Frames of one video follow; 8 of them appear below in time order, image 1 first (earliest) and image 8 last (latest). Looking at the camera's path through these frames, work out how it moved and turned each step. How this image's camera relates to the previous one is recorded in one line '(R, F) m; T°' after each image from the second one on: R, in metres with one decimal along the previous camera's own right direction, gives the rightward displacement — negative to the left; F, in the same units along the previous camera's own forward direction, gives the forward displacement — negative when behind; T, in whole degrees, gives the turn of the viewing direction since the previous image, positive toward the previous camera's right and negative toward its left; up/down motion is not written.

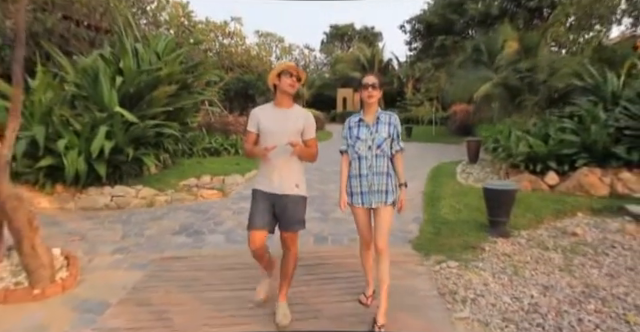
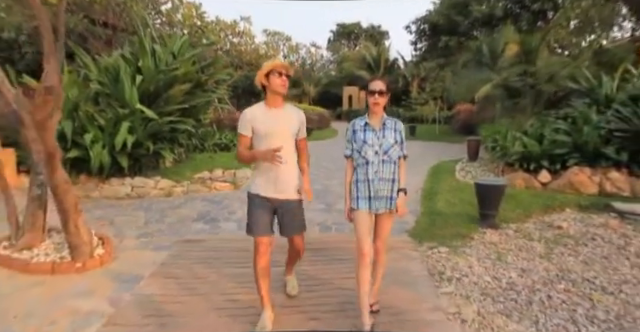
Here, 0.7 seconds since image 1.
(0.0, -0.4) m; -1°
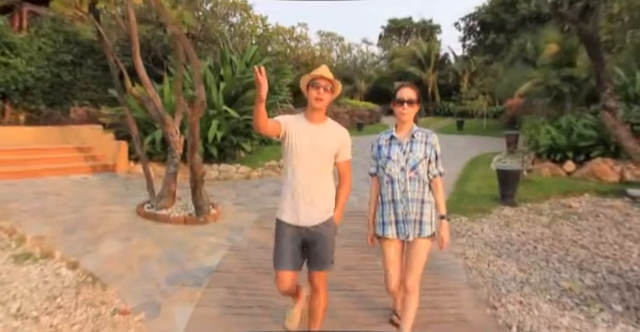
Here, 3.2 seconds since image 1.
(0.0, -1.4) m; -7°
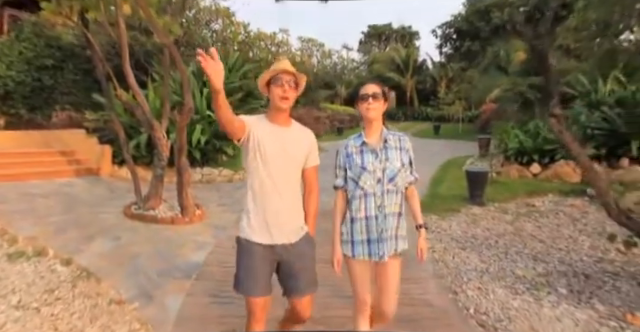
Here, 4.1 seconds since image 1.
(0.0, -0.3) m; +3°
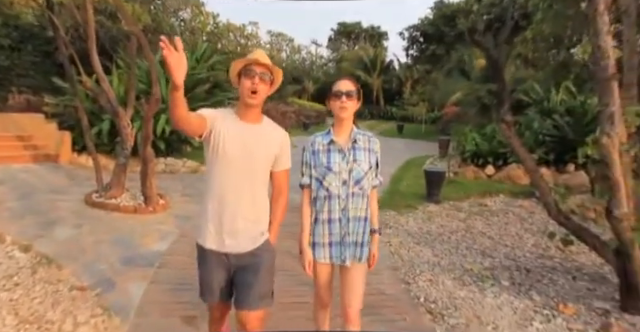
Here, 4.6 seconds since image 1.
(0.0, -0.2) m; +5°
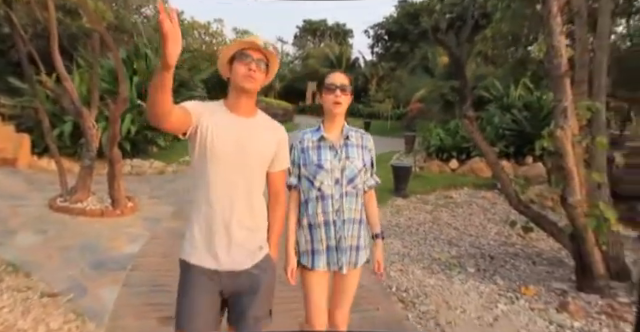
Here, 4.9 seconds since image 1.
(-0.1, -0.1) m; +5°
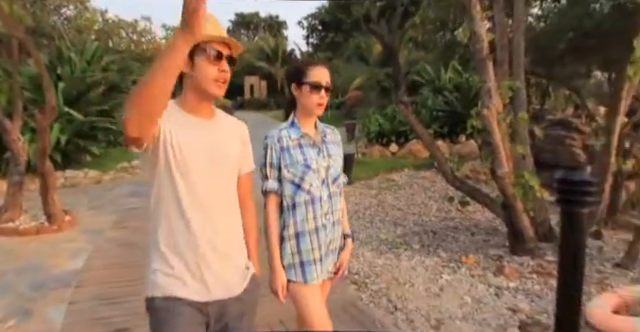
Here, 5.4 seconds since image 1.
(0.0, -0.1) m; +7°
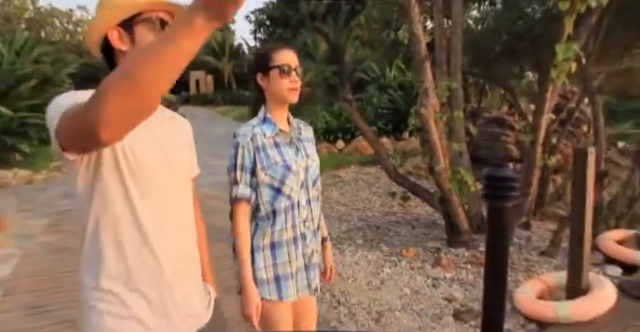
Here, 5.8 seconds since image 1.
(+0.2, 0.0) m; +6°
